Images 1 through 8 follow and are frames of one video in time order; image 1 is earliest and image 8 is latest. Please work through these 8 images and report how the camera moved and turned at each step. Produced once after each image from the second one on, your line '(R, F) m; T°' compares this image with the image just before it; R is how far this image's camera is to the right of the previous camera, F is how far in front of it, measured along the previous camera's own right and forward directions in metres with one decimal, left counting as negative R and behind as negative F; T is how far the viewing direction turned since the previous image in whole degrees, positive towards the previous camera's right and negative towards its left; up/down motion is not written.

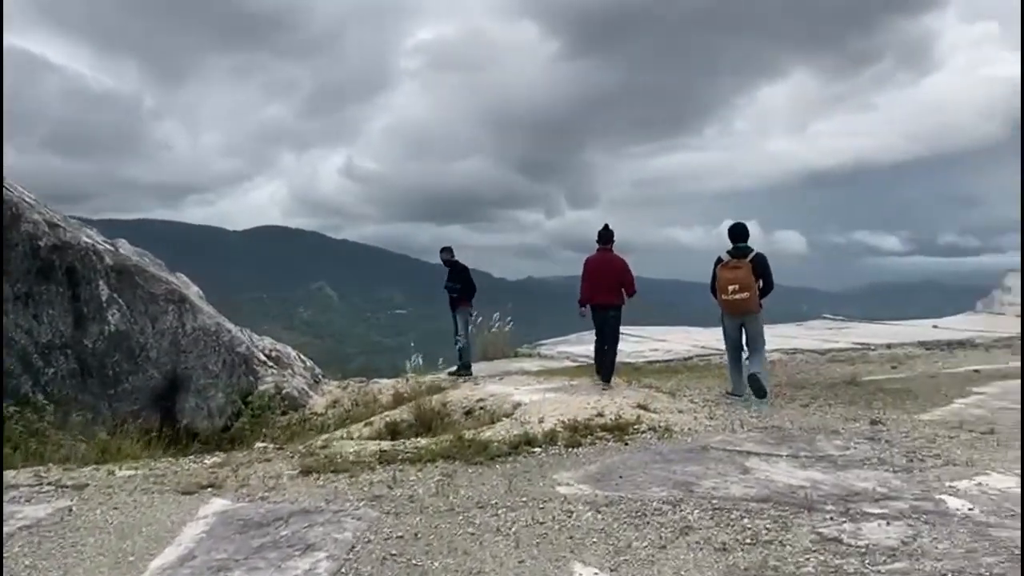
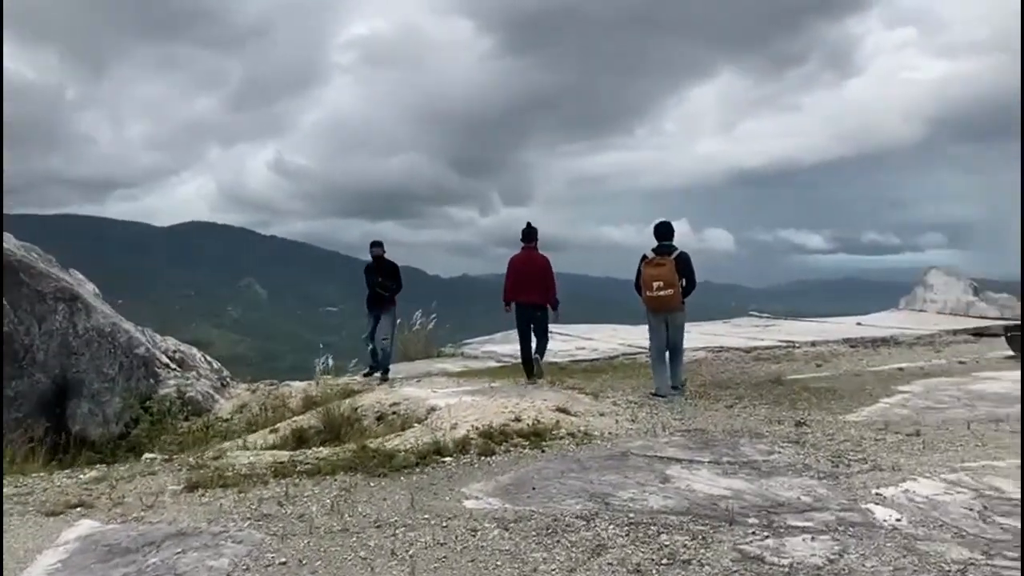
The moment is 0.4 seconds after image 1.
(+0.1, +0.4) m; +4°
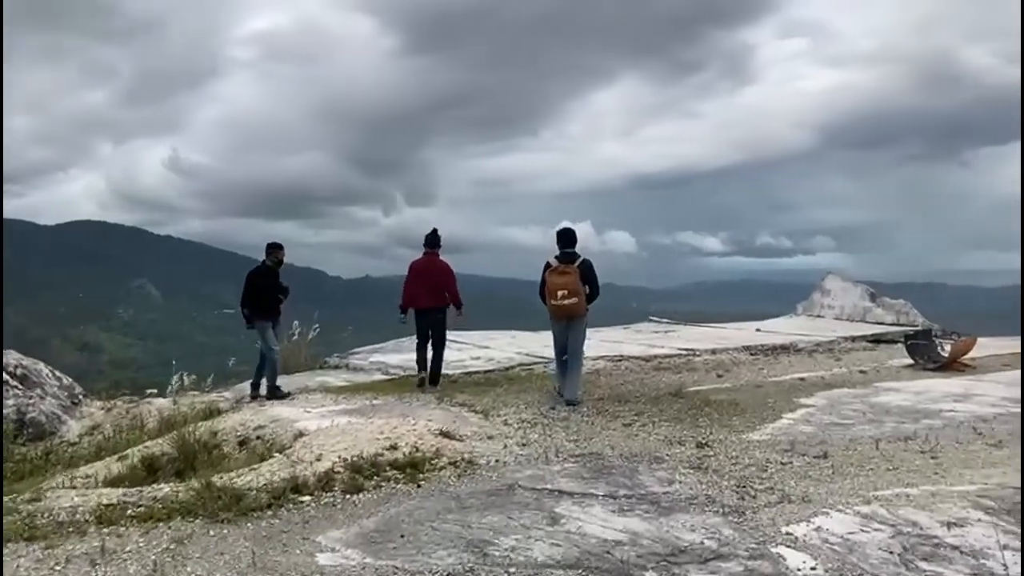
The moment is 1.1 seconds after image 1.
(+0.2, +0.6) m; +6°
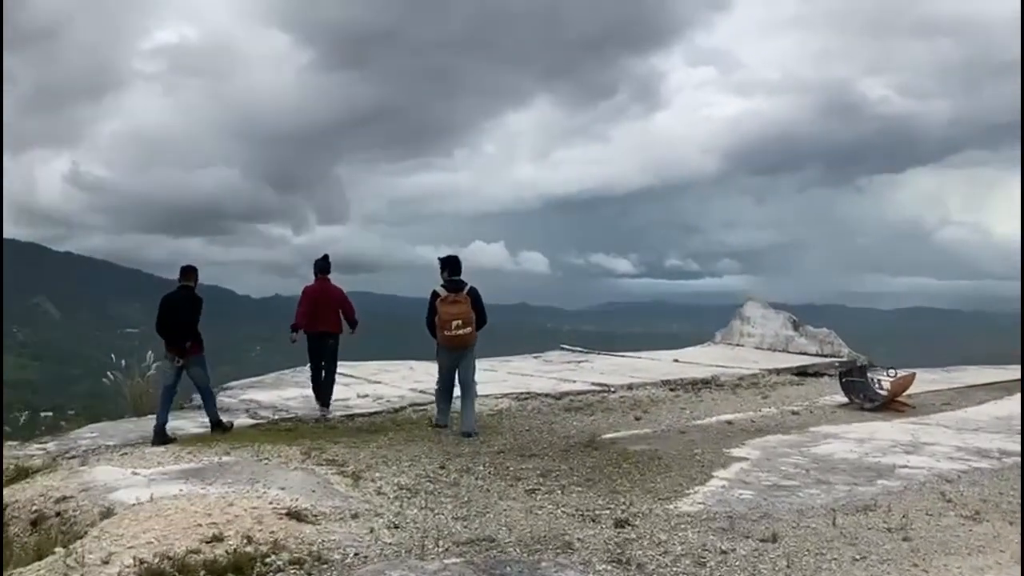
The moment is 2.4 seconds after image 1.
(+0.2, +1.2) m; +5°
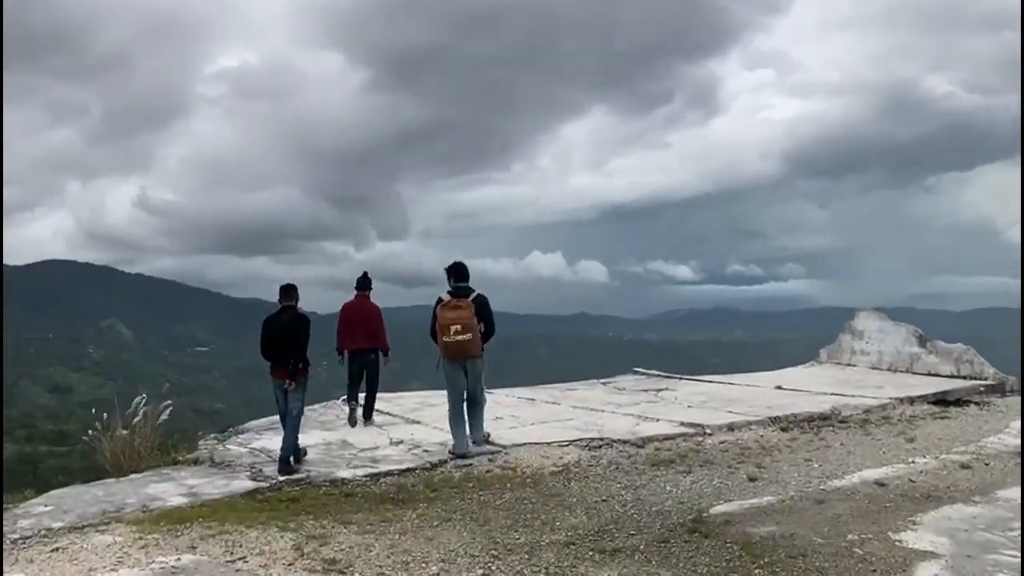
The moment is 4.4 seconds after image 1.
(0.0, +1.9) m; -4°
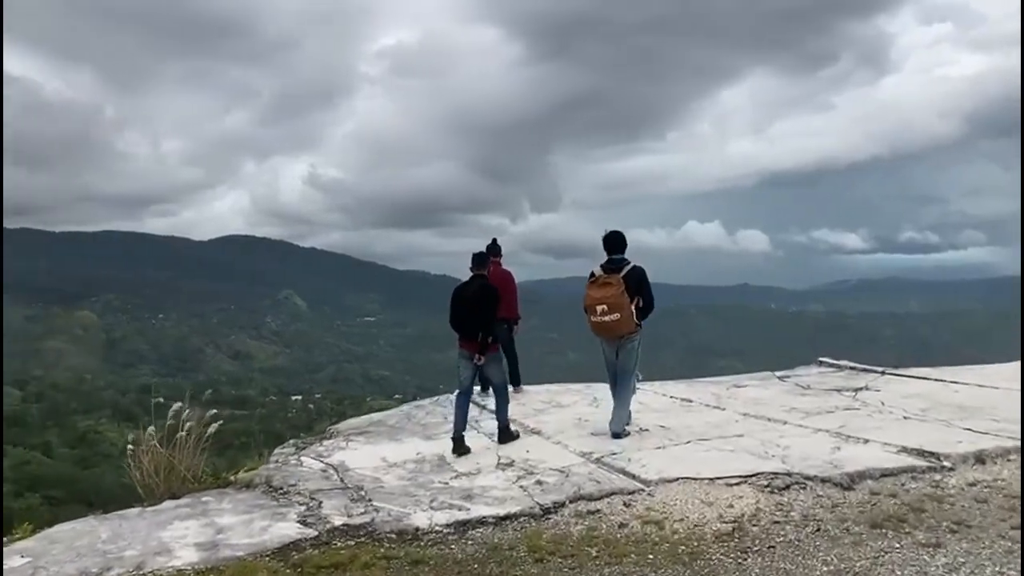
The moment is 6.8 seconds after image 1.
(+0.1, +2.1) m; -10°
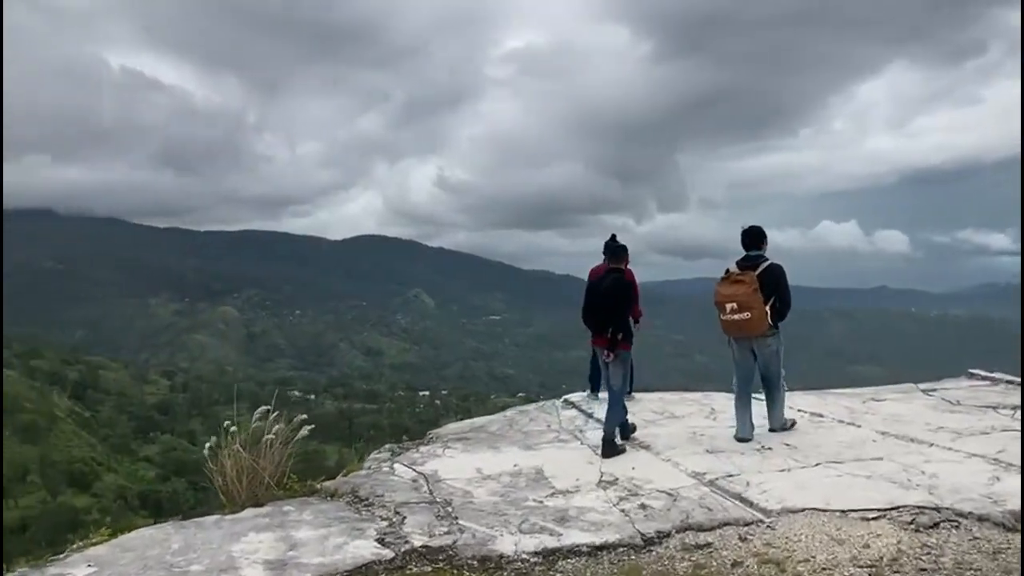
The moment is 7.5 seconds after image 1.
(+0.1, +0.5) m; -8°
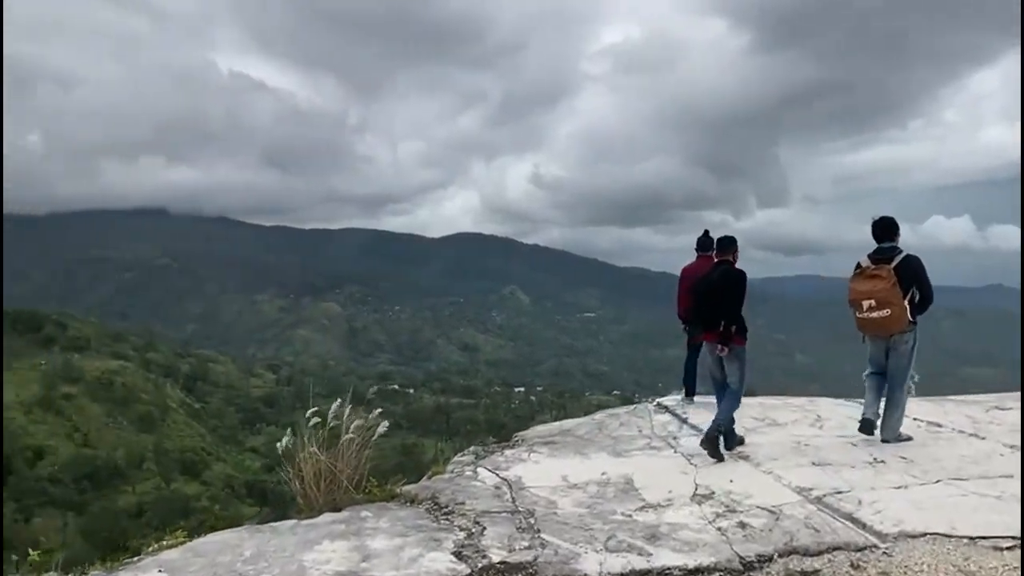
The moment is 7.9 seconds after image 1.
(0.0, +0.3) m; -6°
